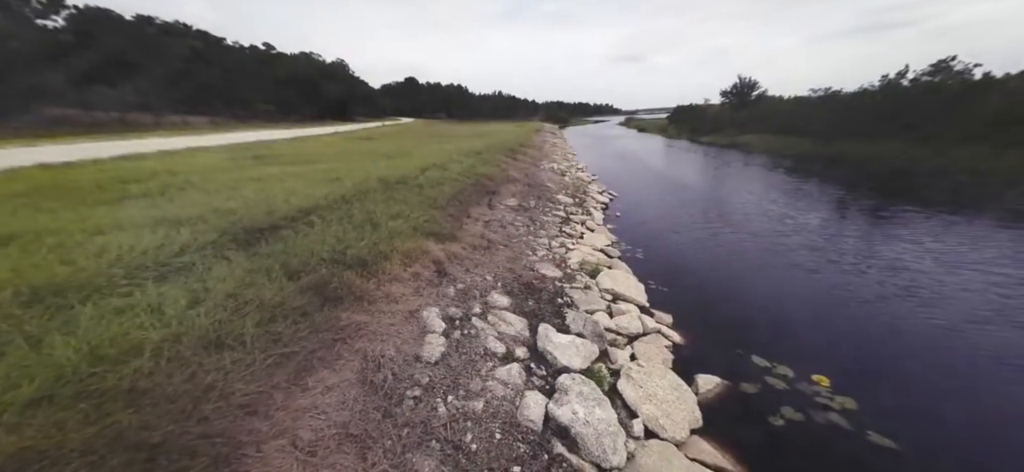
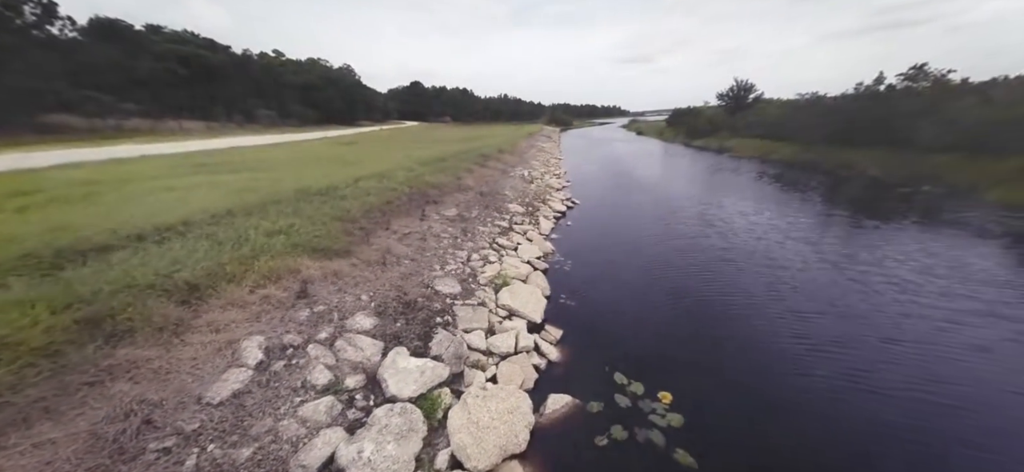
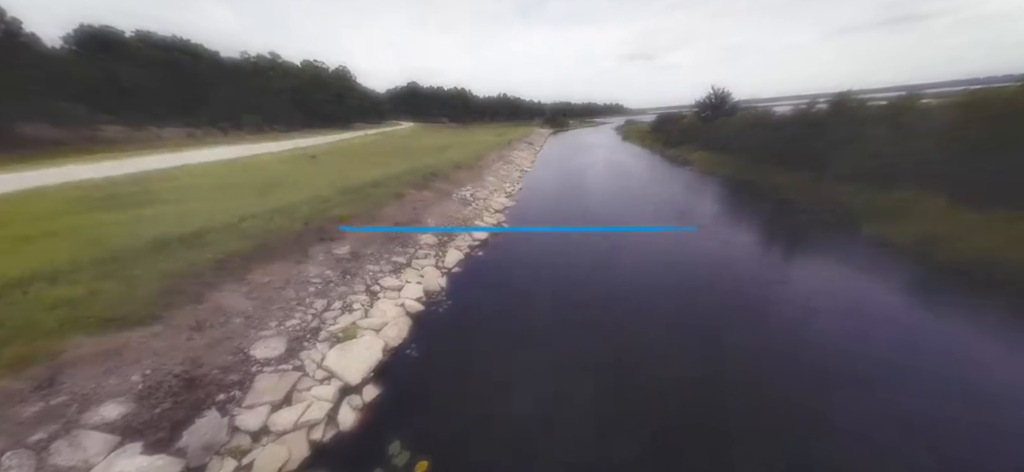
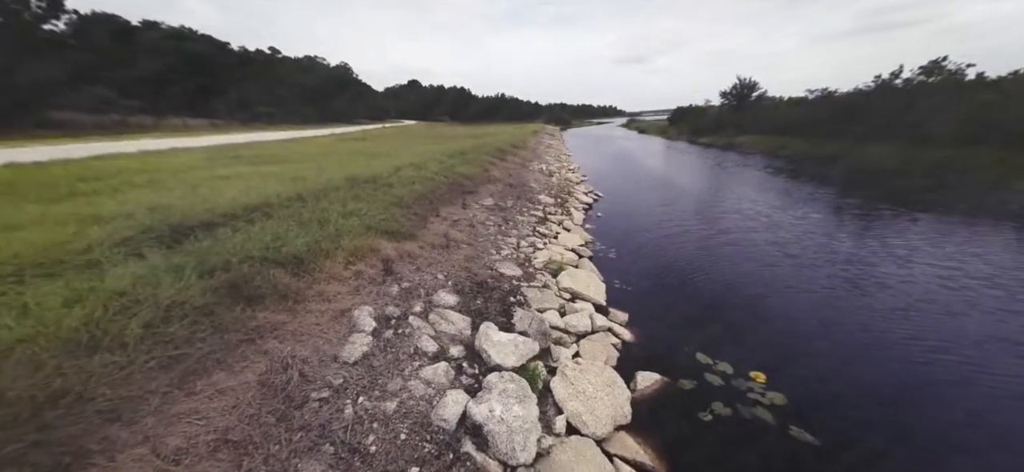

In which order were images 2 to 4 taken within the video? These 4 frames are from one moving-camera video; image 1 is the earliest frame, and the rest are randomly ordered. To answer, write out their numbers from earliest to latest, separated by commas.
4, 2, 3
